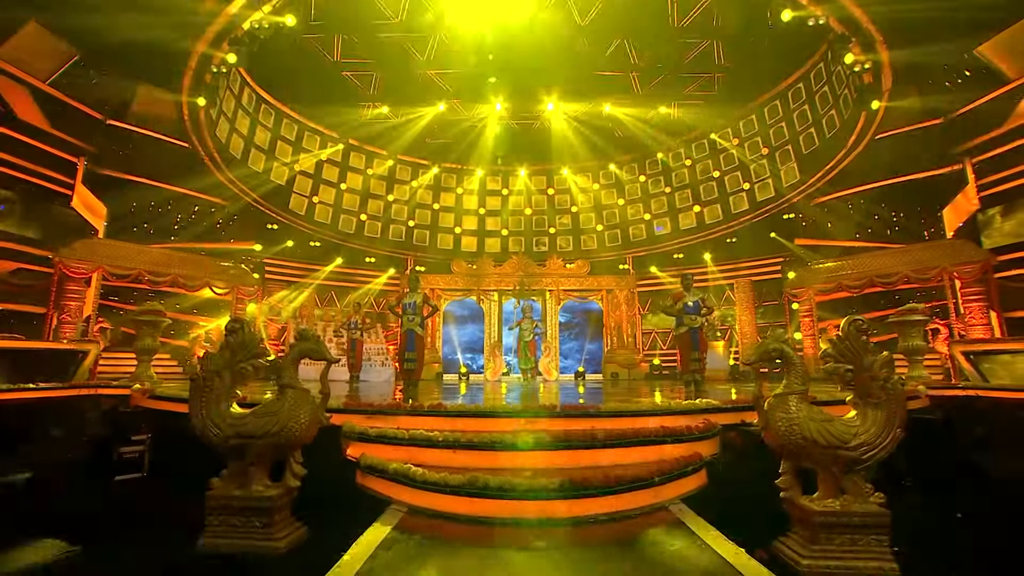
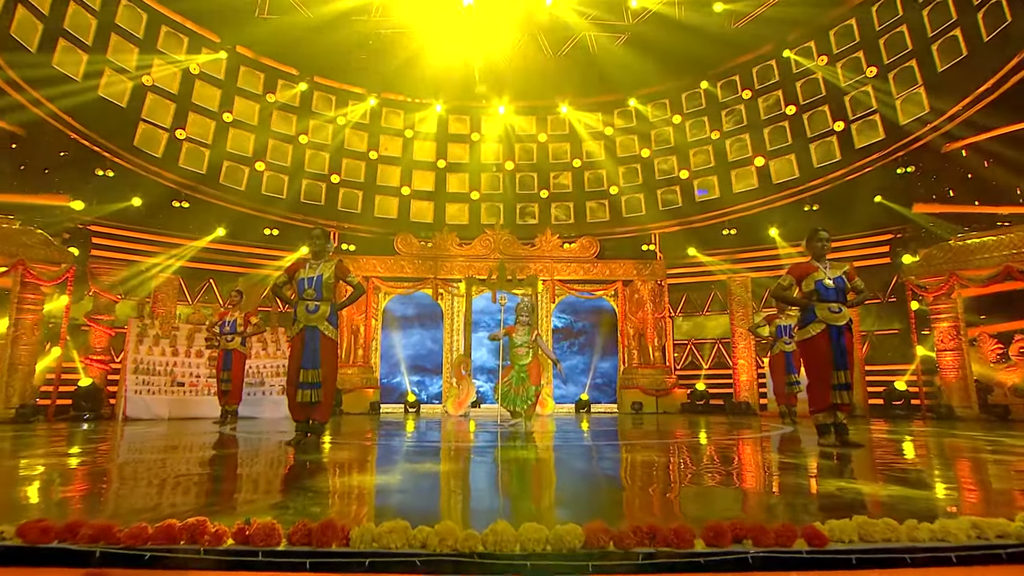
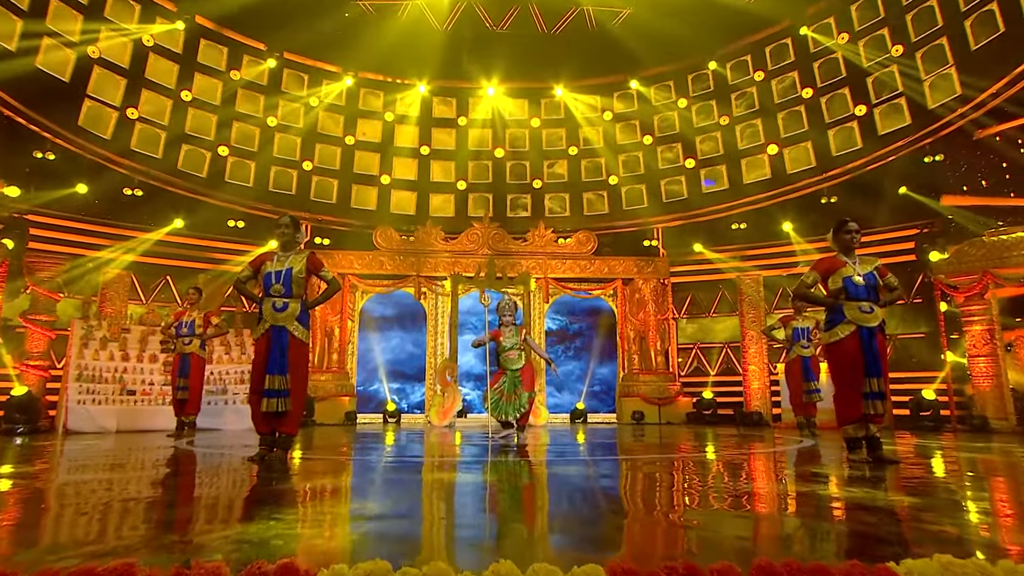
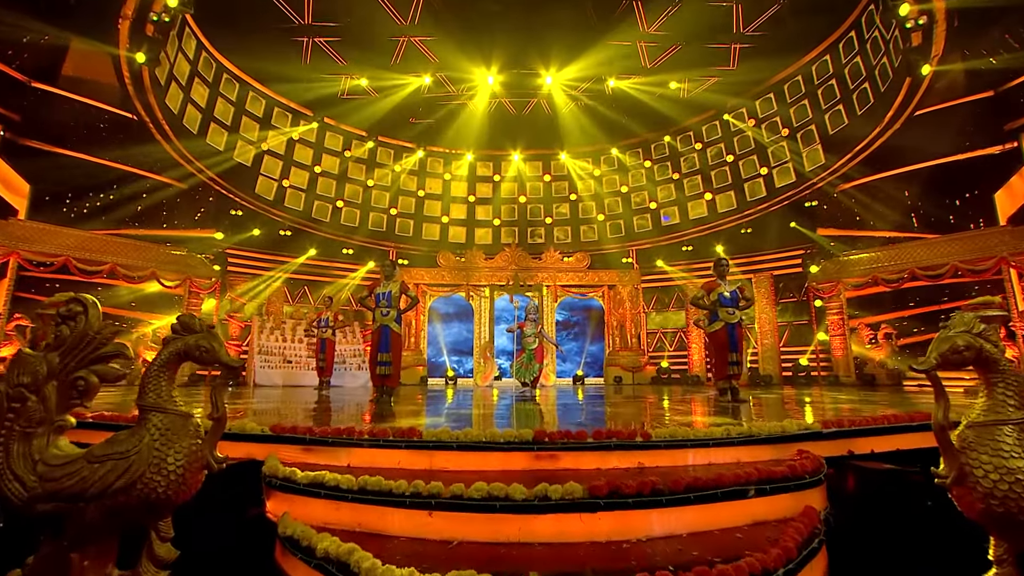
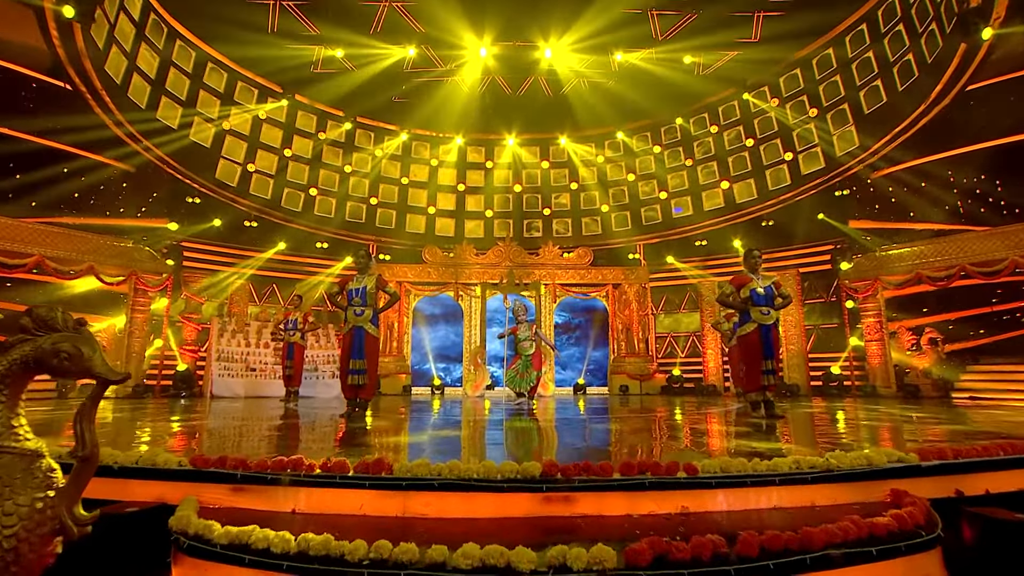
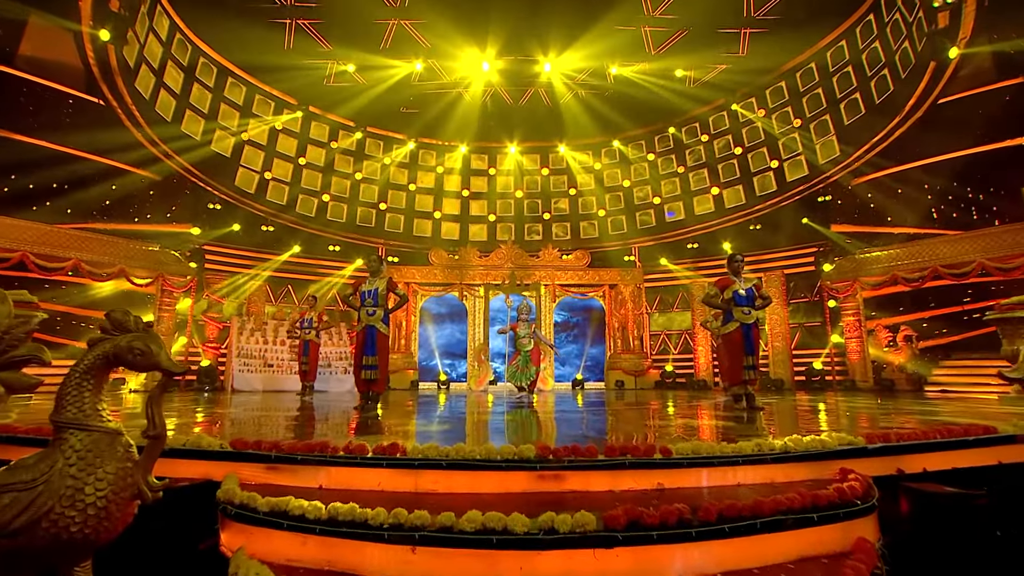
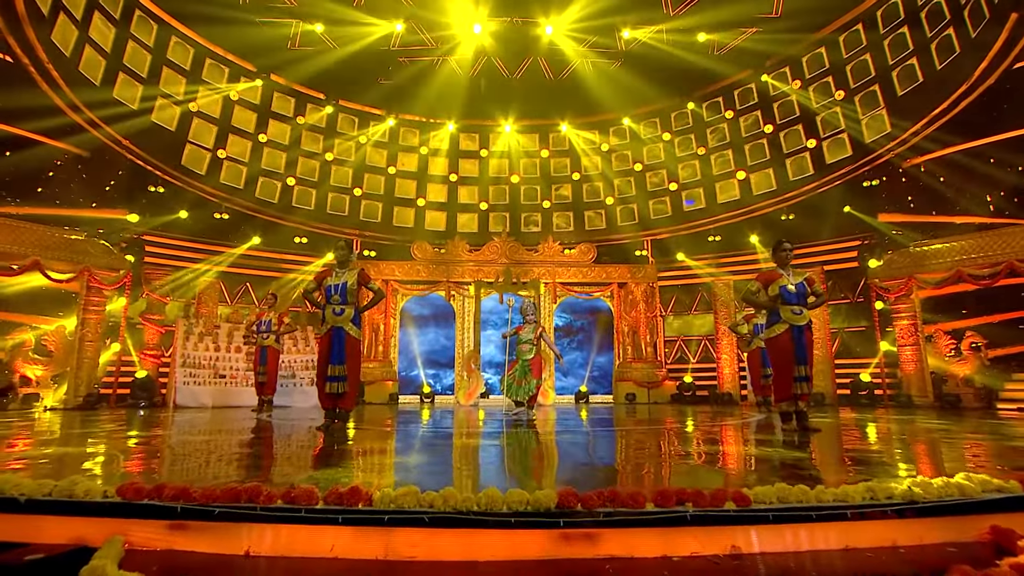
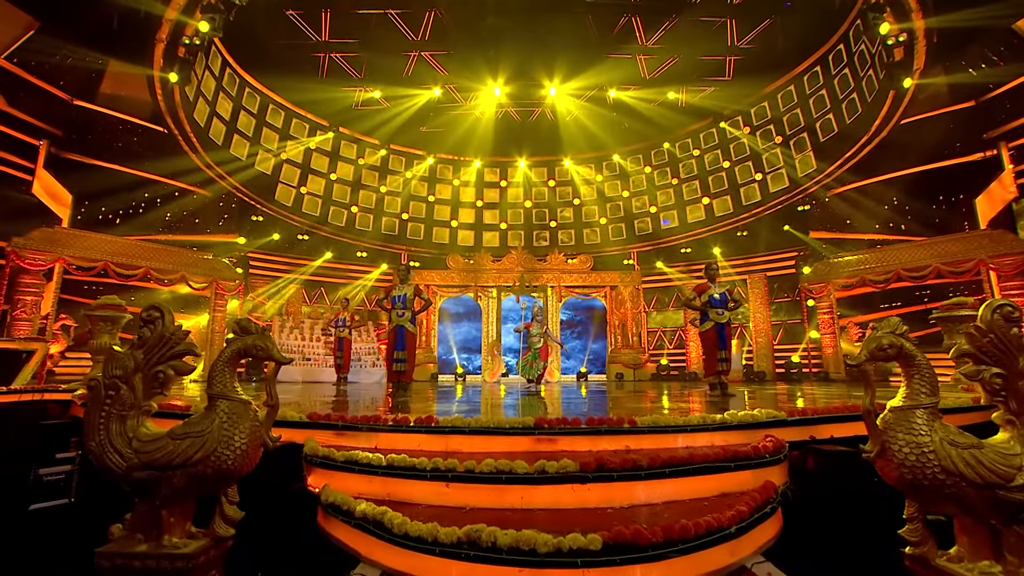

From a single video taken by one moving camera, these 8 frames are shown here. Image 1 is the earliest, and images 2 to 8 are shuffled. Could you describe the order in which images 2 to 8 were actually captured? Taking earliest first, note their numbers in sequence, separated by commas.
8, 4, 6, 5, 7, 2, 3
